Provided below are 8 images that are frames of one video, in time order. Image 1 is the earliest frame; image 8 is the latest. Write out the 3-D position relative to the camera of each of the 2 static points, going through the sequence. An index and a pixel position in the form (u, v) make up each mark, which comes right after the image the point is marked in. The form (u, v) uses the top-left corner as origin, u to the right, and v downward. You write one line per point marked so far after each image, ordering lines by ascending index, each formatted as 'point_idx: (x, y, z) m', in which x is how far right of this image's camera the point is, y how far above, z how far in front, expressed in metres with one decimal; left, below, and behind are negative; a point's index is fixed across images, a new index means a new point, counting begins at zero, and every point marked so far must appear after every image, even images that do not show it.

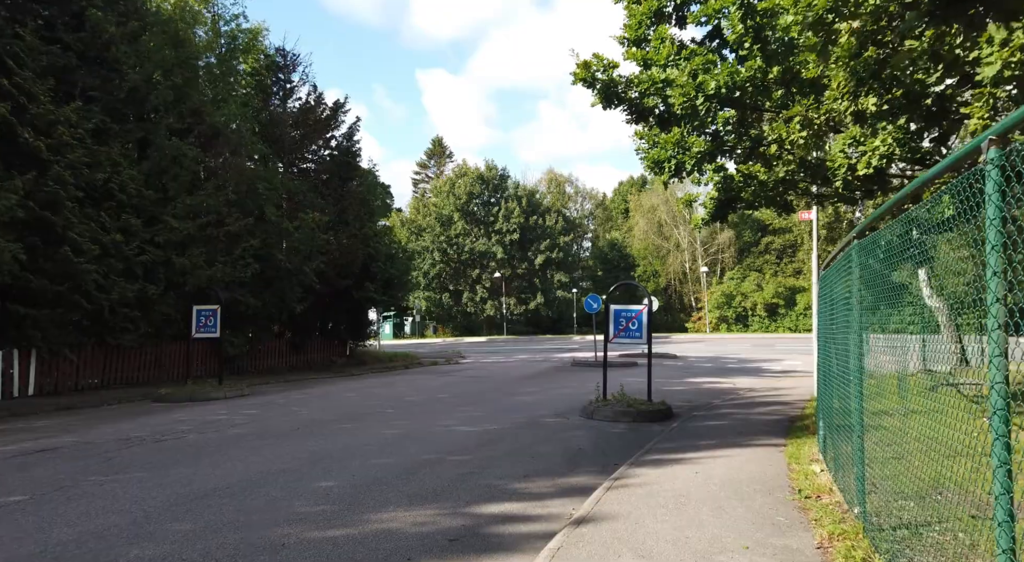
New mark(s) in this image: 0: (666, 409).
0: (+2.2, -1.9, +13.3) m
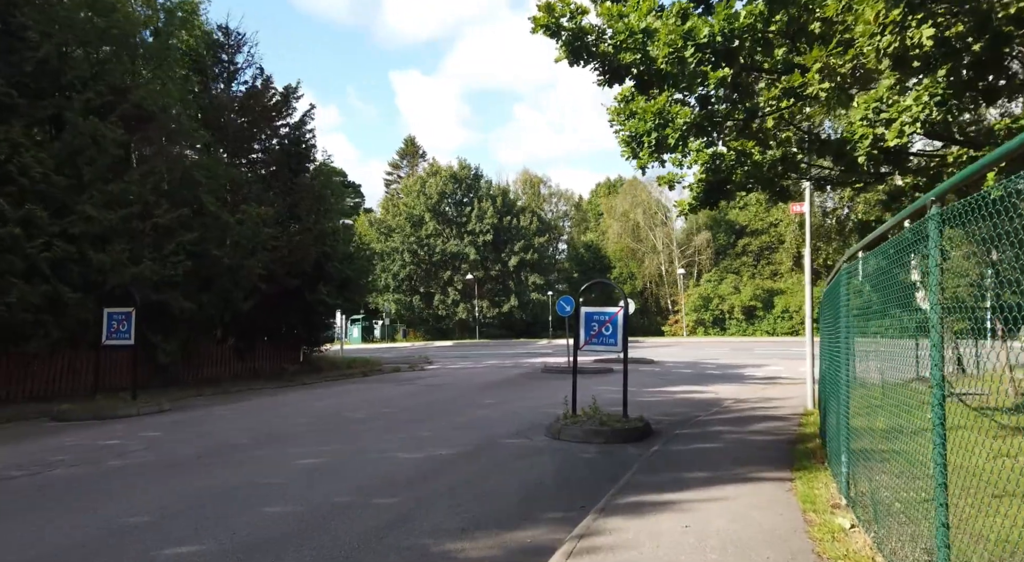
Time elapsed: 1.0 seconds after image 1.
0: (+1.7, -1.9, +11.5) m
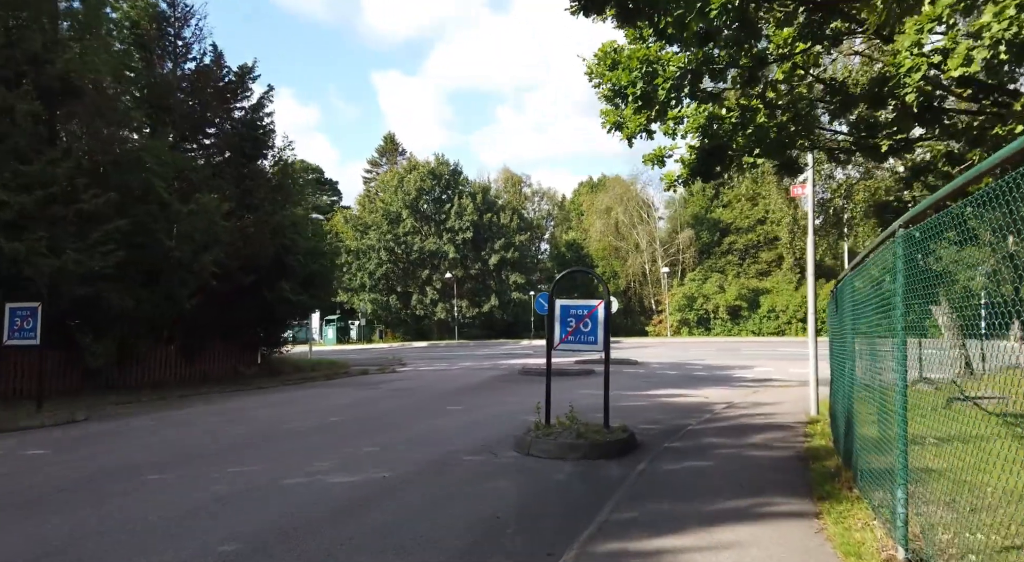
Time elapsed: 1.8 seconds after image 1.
0: (+1.3, -1.7, +9.9) m
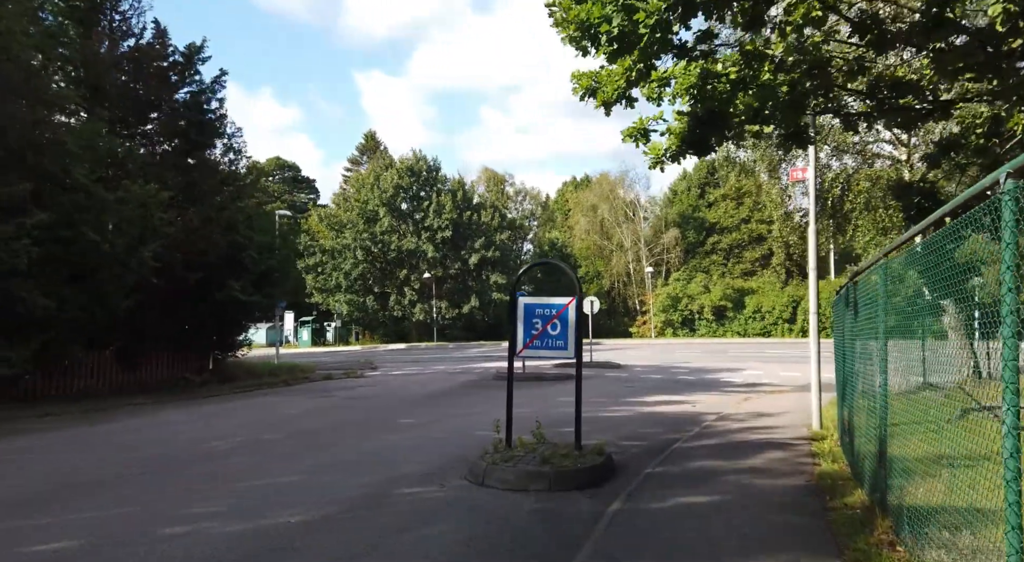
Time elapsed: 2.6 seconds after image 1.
0: (+0.8, -1.7, +8.2) m
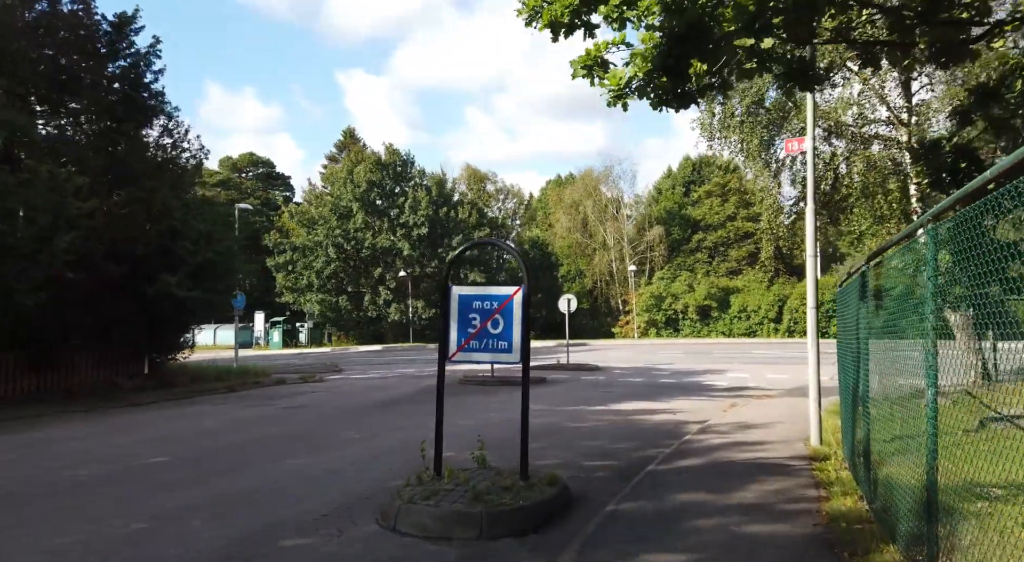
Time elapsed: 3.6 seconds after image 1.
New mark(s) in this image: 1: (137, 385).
0: (+0.3, -1.6, +6.4) m
1: (-8.0, -2.2, +19.3) m
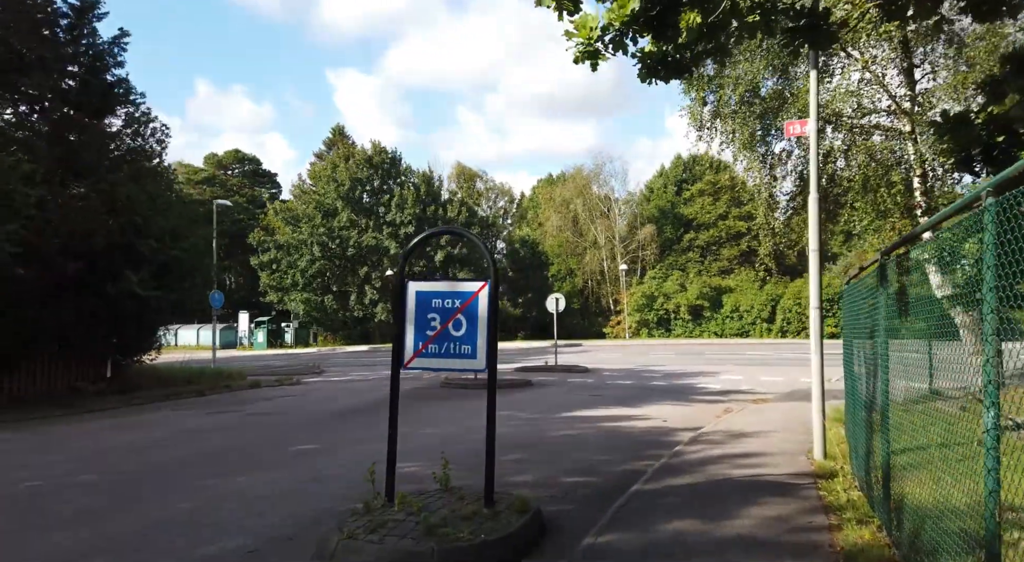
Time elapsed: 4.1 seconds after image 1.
0: (0.0, -1.5, +5.4) m
1: (-8.4, -2.1, +18.3) m
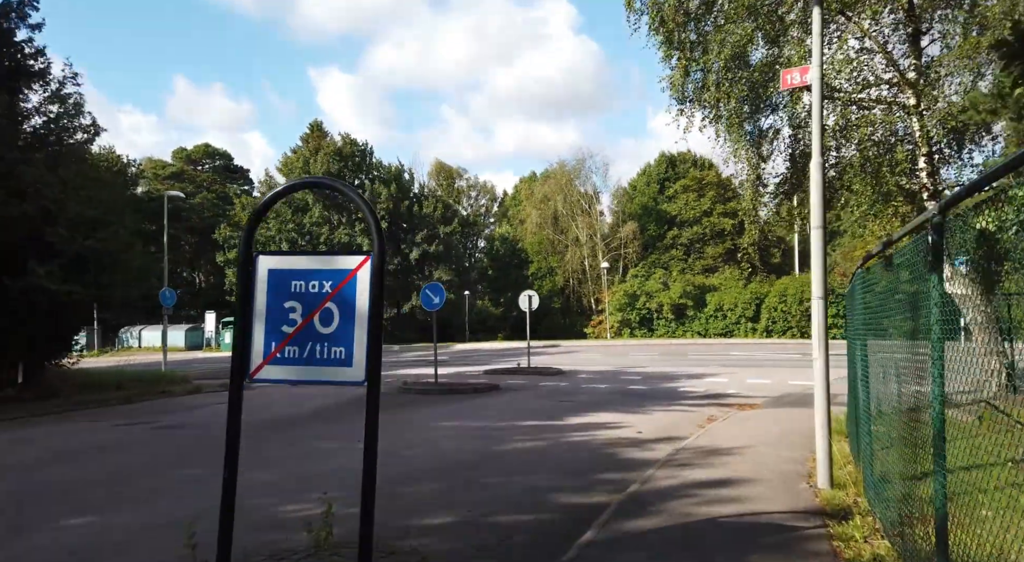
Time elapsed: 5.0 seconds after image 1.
0: (-0.5, -1.4, +3.6) m
1: (-9.1, -2.0, +16.3) m
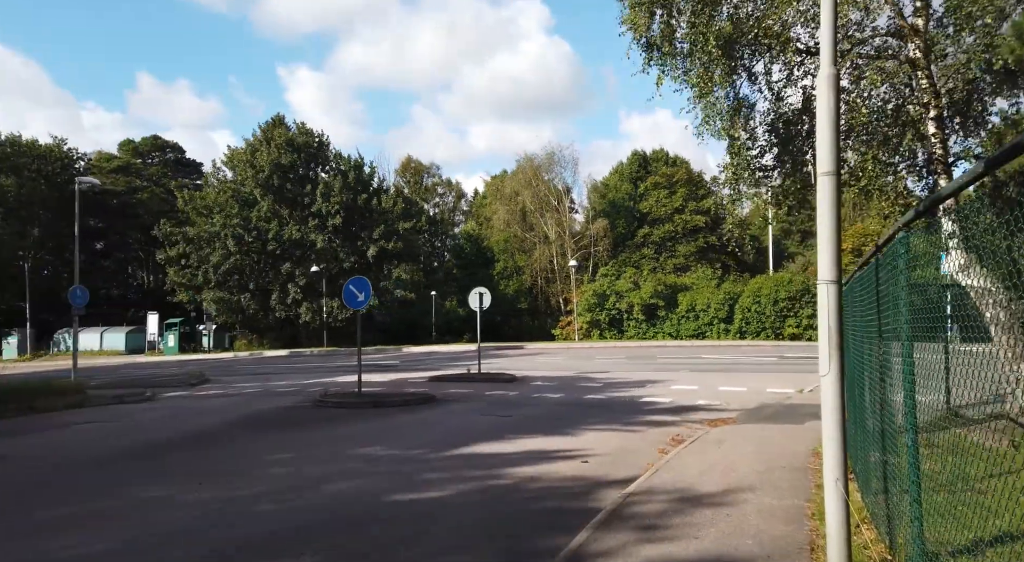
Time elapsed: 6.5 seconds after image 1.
0: (-1.2, -1.3, +0.8) m
1: (-10.2, -1.9, +13.3) m
